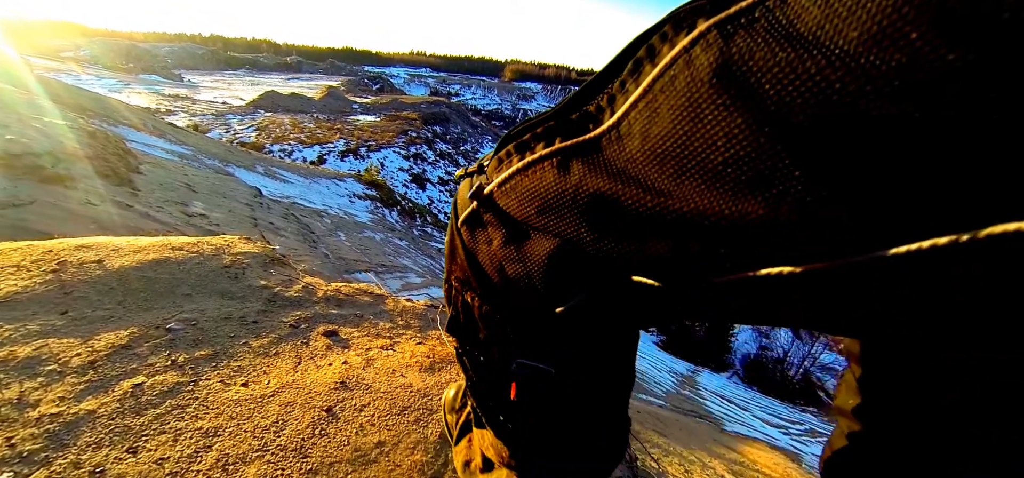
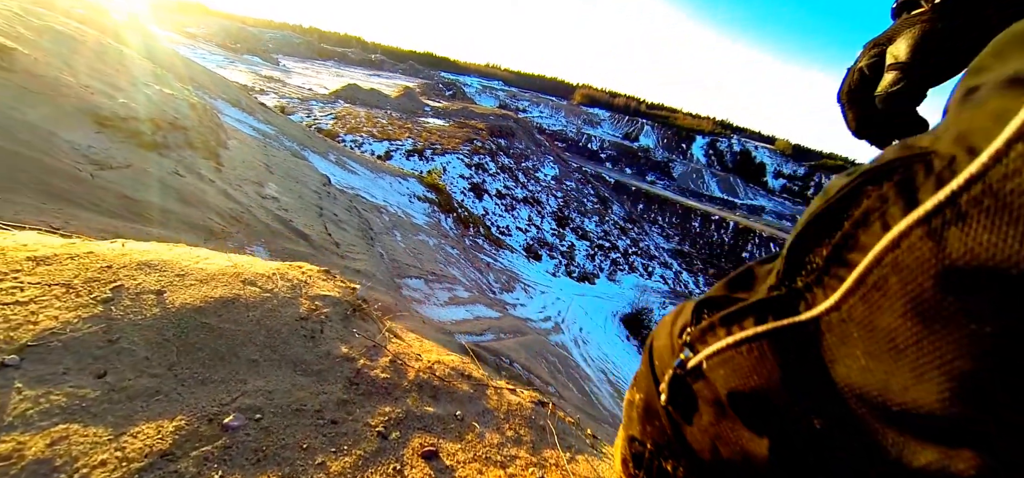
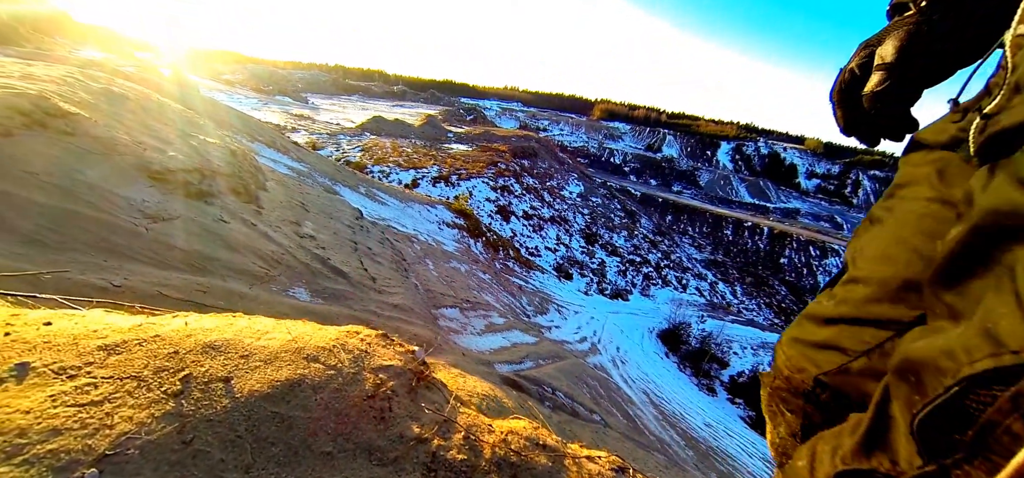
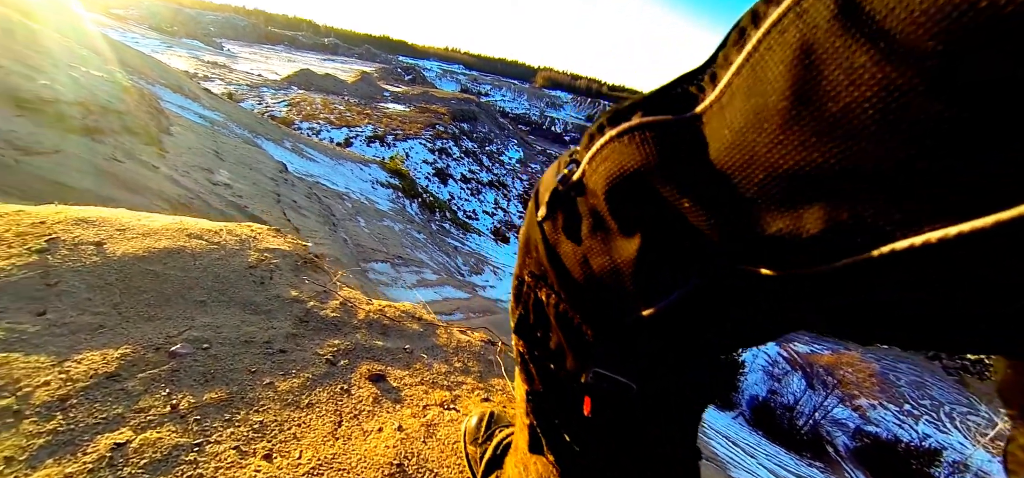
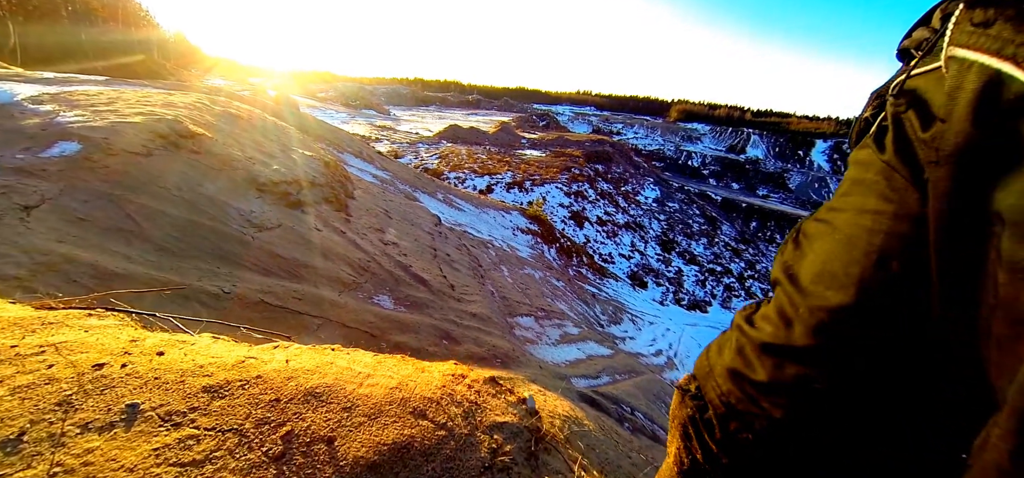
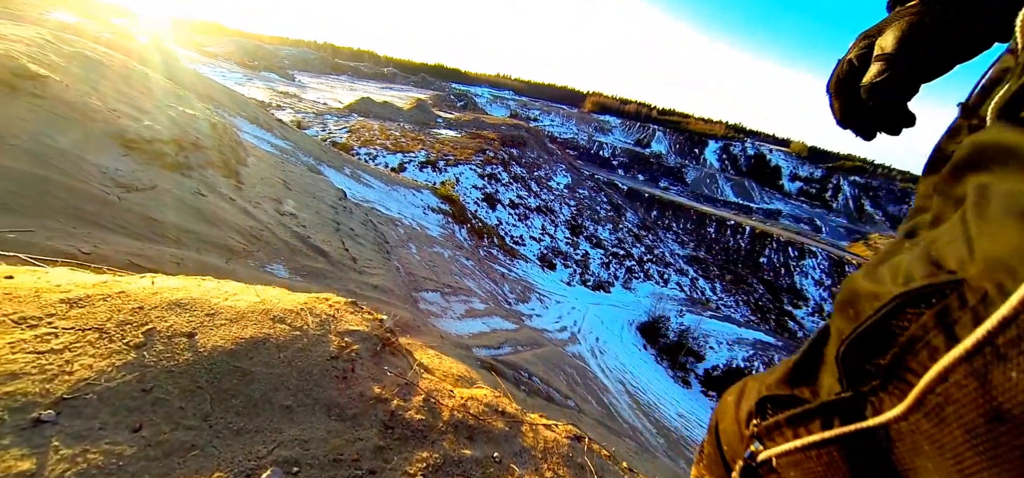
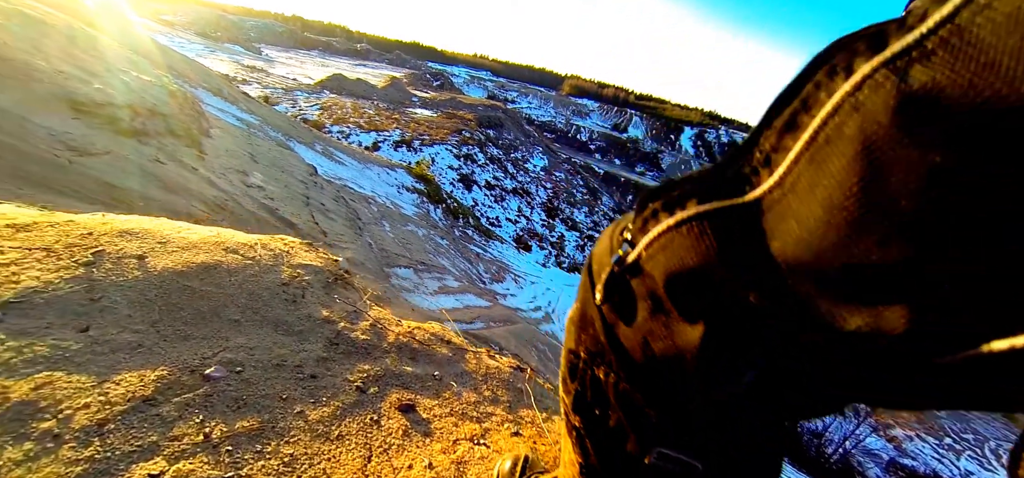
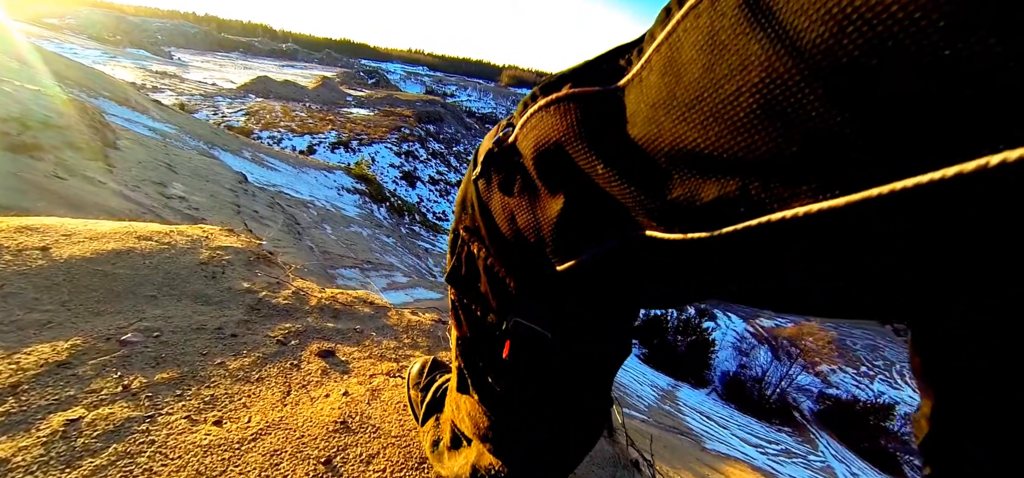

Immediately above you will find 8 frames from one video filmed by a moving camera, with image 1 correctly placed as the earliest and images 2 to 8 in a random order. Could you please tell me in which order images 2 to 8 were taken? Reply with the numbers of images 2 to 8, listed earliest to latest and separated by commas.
8, 4, 7, 2, 6, 3, 5
